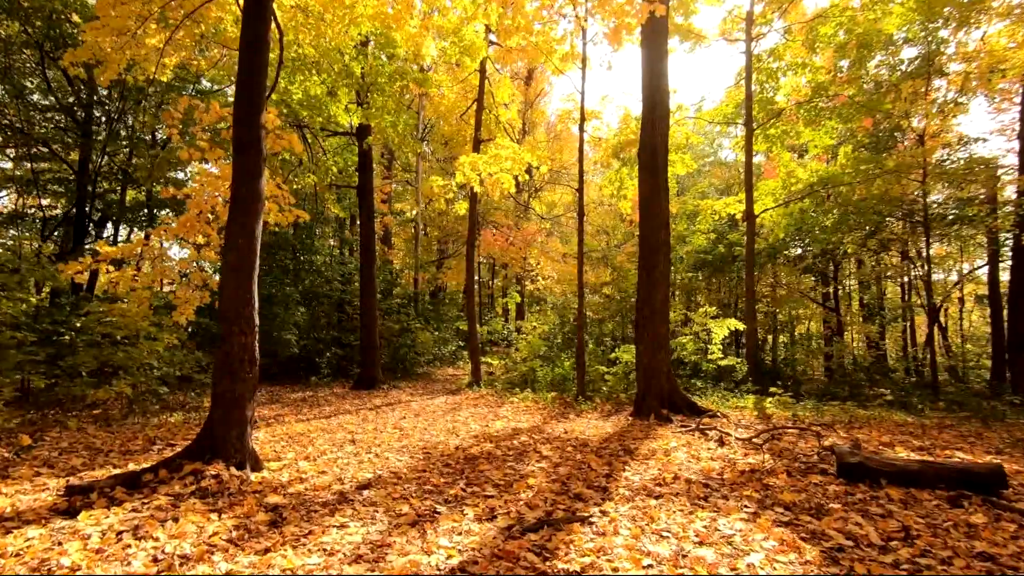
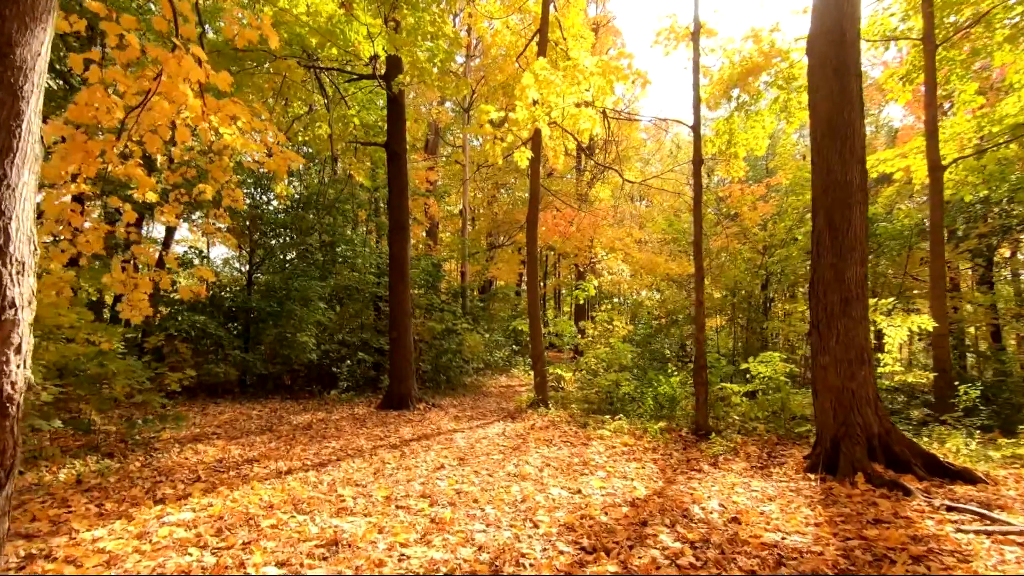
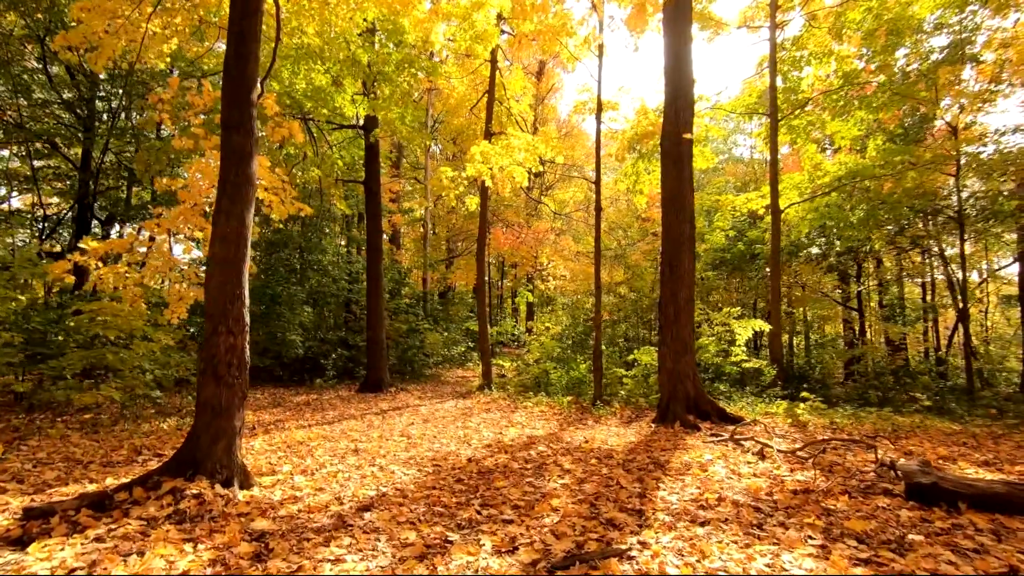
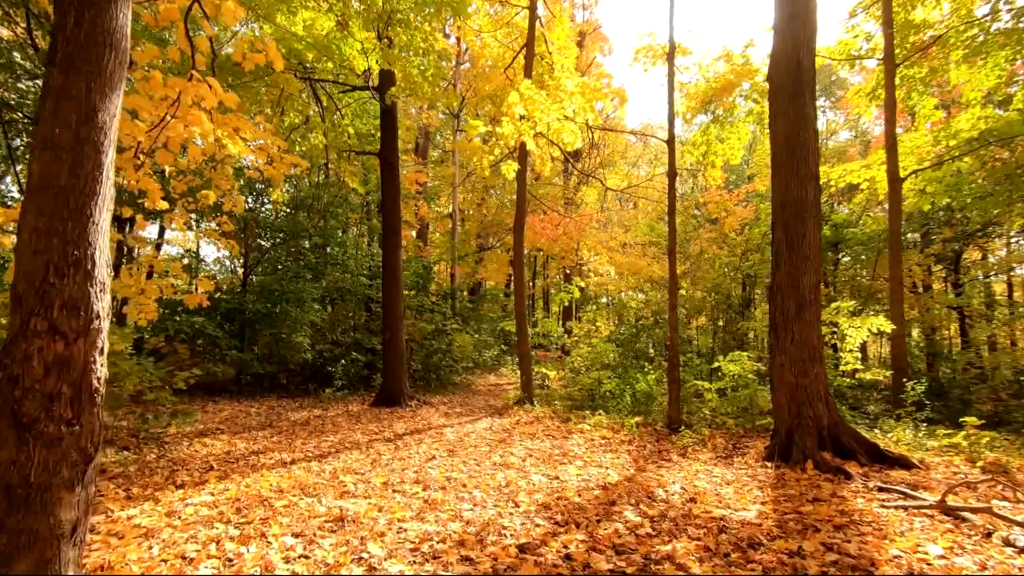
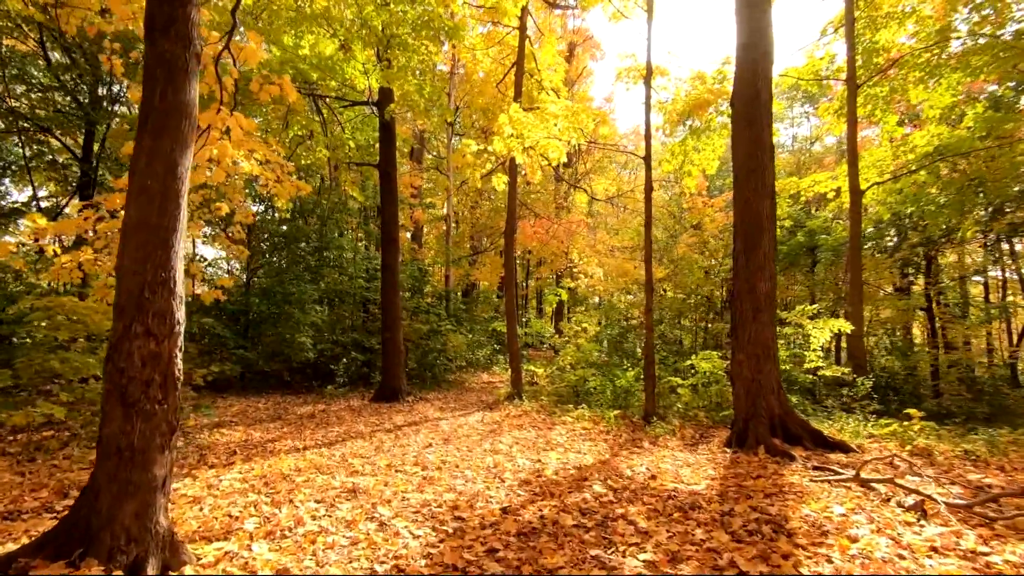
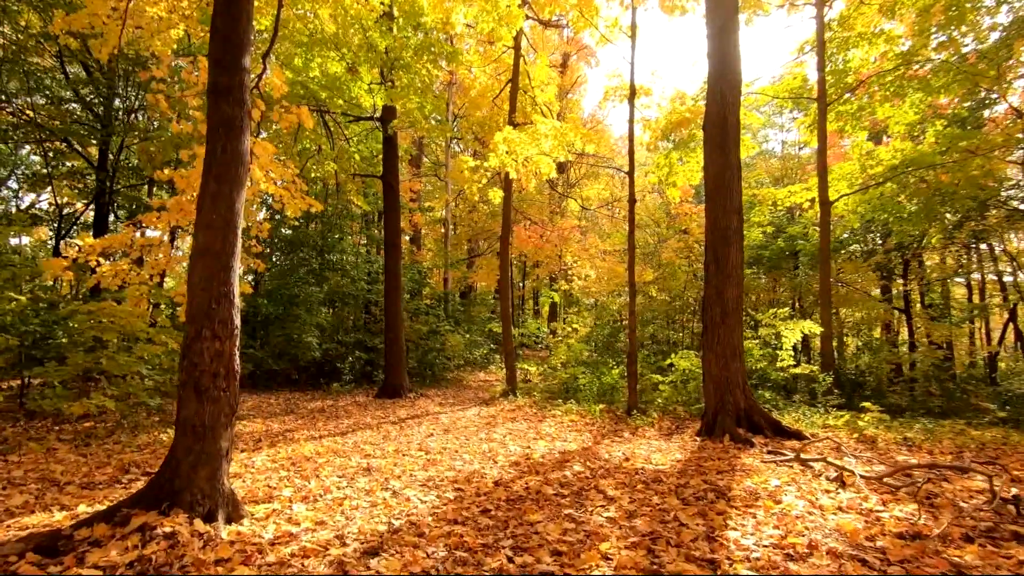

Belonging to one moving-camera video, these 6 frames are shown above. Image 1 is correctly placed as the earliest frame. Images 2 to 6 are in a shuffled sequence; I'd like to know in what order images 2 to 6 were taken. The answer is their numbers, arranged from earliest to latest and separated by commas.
3, 6, 5, 4, 2
